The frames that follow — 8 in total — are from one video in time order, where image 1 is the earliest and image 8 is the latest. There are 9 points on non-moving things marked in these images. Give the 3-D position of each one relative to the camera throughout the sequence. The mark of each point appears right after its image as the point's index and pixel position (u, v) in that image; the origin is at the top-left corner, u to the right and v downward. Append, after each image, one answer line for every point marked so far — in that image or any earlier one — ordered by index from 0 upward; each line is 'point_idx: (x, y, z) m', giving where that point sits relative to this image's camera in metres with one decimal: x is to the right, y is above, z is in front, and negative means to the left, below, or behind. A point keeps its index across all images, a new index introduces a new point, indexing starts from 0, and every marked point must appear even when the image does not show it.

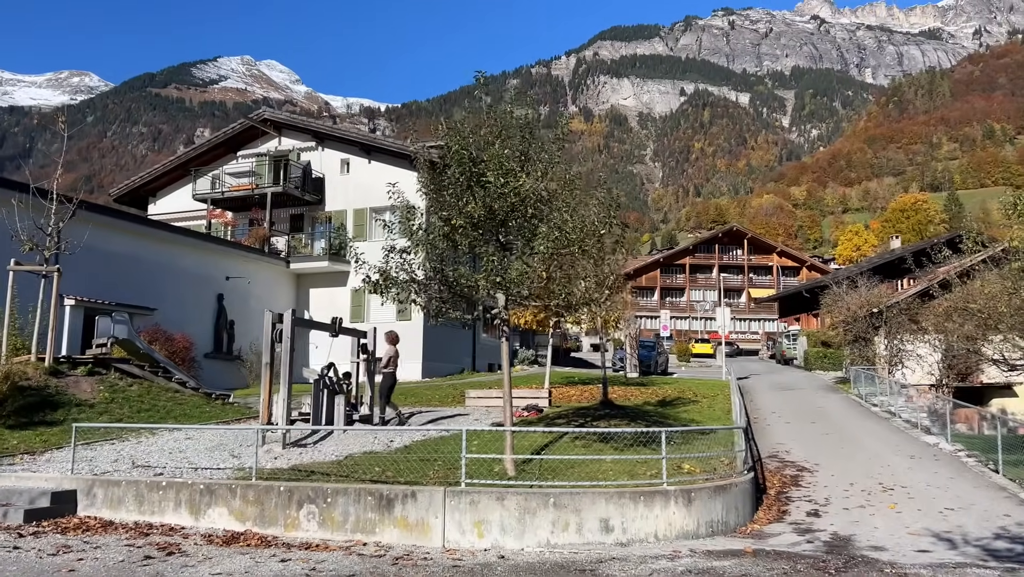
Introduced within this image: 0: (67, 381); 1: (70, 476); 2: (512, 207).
0: (-8.5, -1.8, +15.5) m
1: (-5.1, -2.2, +9.4) m
2: (0.0, +1.0, +10.2) m
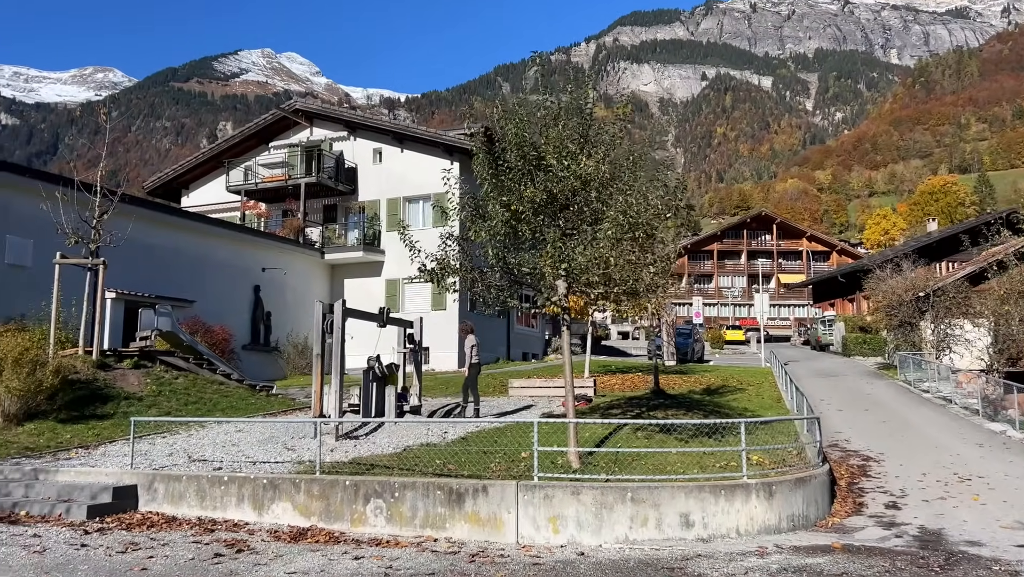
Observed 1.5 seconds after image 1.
0: (-7.5, -1.6, +15.4) m
1: (-4.4, -2.1, +9.3) m
2: (+0.8, +1.2, +9.8) m
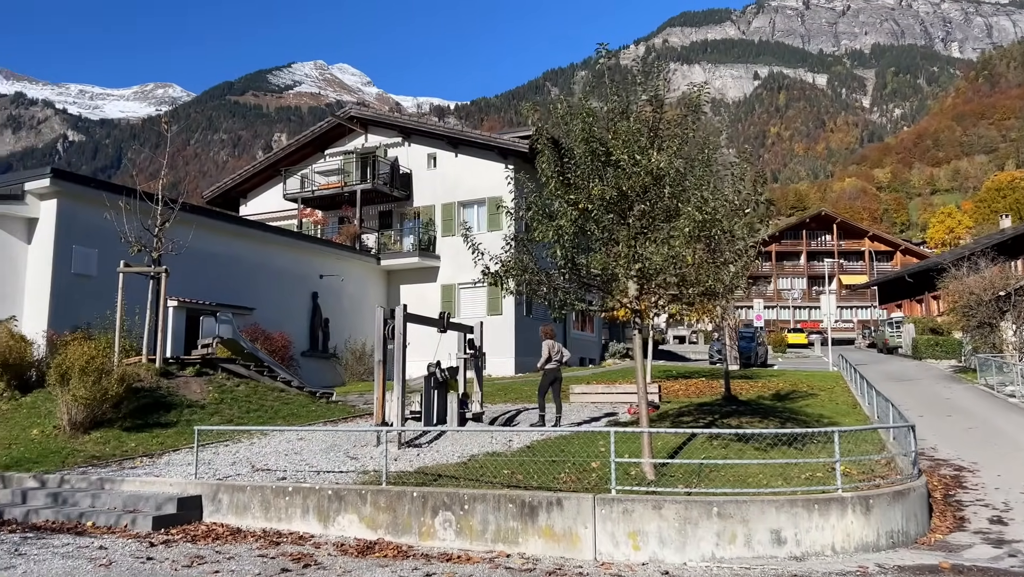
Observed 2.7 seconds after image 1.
0: (-6.4, -1.8, +15.5) m
1: (-3.6, -2.2, +9.1) m
2: (+1.5, +1.2, +9.4) m
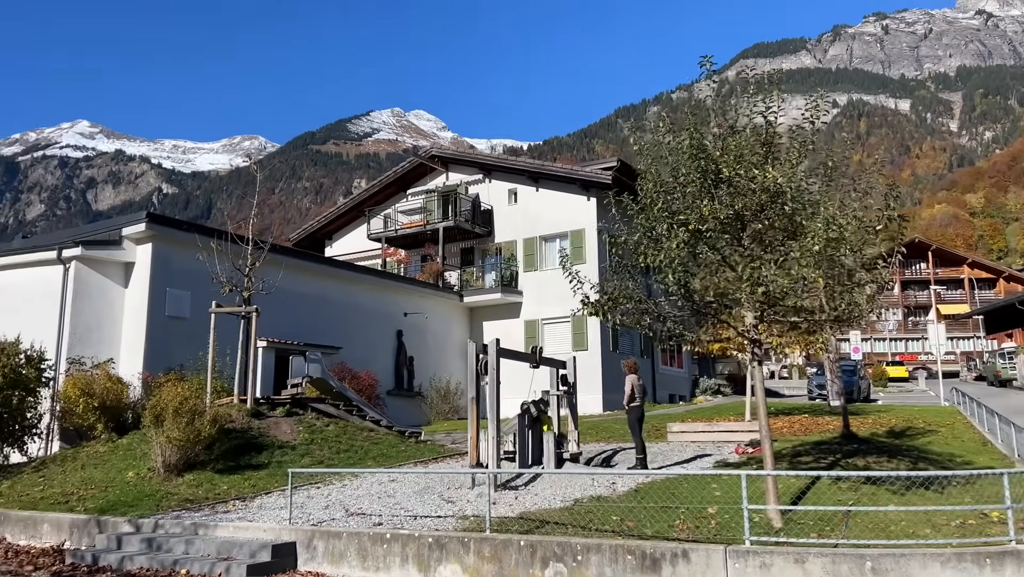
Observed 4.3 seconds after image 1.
0: (-4.6, -2.5, +15.3) m
1: (-2.4, -2.6, +8.7) m
2: (+2.7, +0.9, +8.7) m
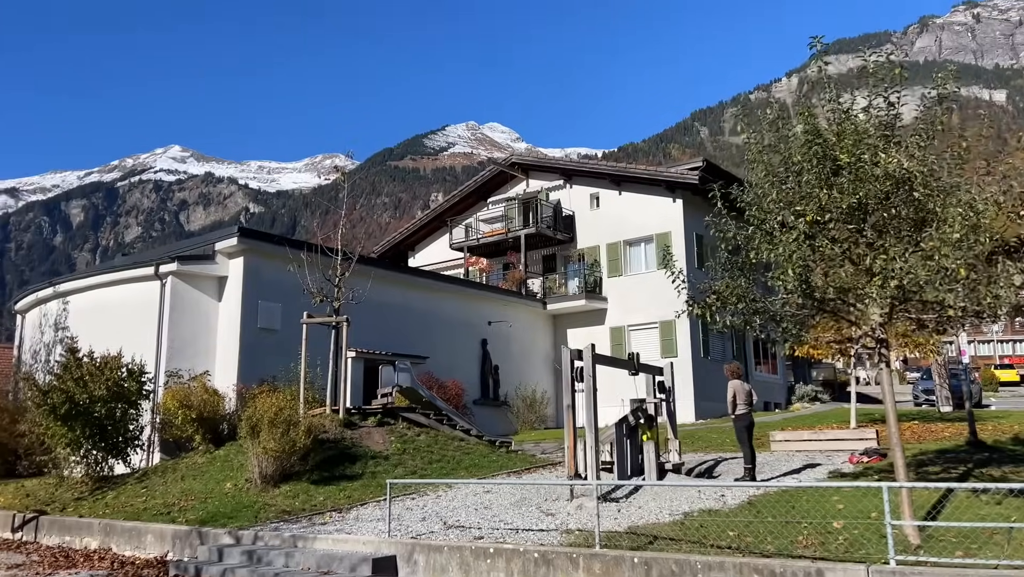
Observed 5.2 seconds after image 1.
0: (-2.8, -2.7, +15.2) m
1: (-1.3, -2.6, +8.5) m
2: (+3.7, +0.9, +8.0) m
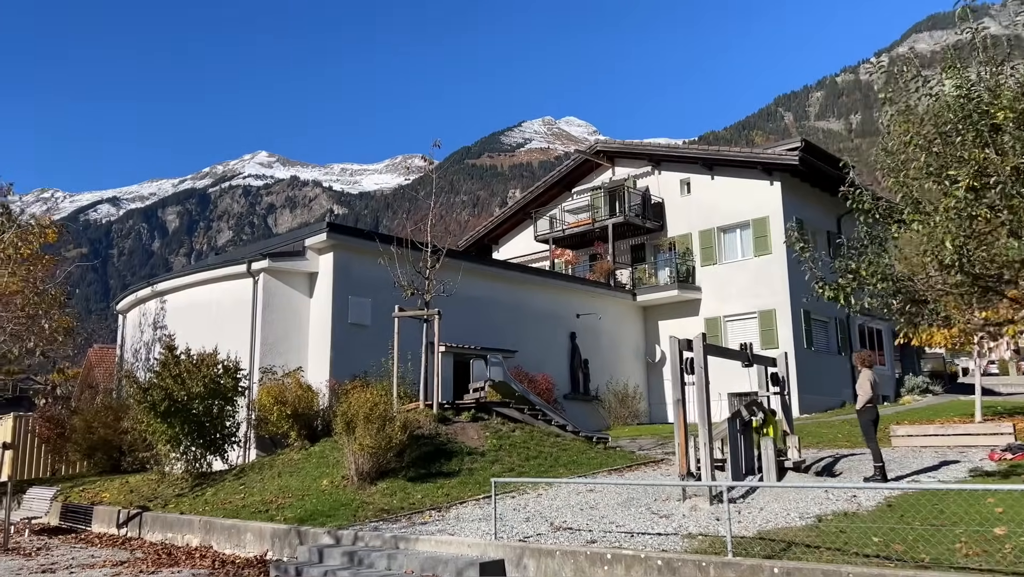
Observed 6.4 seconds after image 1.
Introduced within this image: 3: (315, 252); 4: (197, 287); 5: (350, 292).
0: (-1.1, -2.5, +14.8) m
1: (-0.2, -2.5, +7.9) m
2: (+4.6, +1.2, +6.9) m
3: (-4.4, +0.8, +18.2) m
4: (-7.4, 0.0, +19.2) m
5: (-3.6, -0.1, +18.1) m
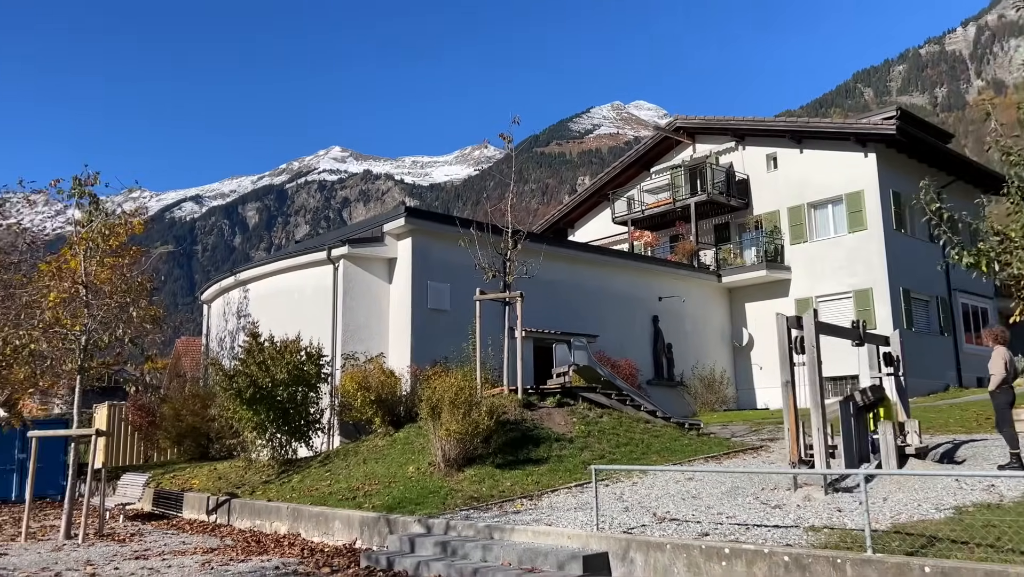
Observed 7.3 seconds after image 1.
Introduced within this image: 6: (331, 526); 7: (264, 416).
0: (+0.5, -2.2, +14.3) m
1: (+0.8, -2.2, +7.4) m
2: (+5.4, +1.5, +5.9) m
3: (-2.6, +1.2, +18.0) m
4: (-5.5, +0.3, +19.2) m
5: (-1.8, +0.3, +17.8) m
6: (-2.2, -2.9, +10.0) m
7: (-4.4, -2.3, +14.6) m
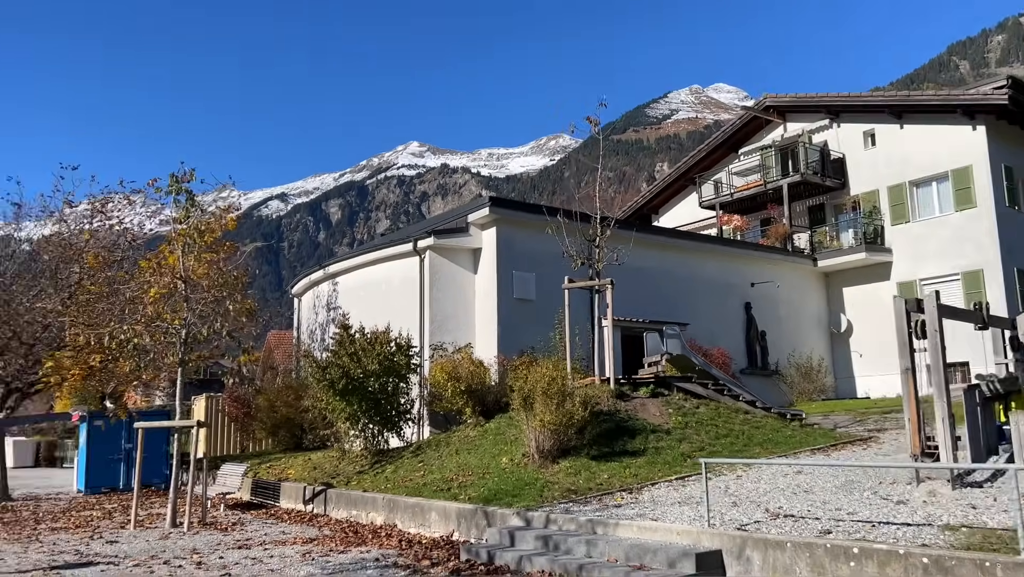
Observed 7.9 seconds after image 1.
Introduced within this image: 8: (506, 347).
0: (+2.1, -2.0, +13.9) m
1: (+1.7, -2.1, +7.0) m
2: (+6.1, +1.7, +5.1) m
3: (-0.7, +1.4, +17.9) m
4: (-3.5, +0.5, +19.3) m
5: (+0.1, +0.5, +17.6) m
6: (-1.0, -2.8, +9.9) m
7: (-2.8, -2.1, +14.7) m
8: (-0.1, -1.2, +17.0) m
